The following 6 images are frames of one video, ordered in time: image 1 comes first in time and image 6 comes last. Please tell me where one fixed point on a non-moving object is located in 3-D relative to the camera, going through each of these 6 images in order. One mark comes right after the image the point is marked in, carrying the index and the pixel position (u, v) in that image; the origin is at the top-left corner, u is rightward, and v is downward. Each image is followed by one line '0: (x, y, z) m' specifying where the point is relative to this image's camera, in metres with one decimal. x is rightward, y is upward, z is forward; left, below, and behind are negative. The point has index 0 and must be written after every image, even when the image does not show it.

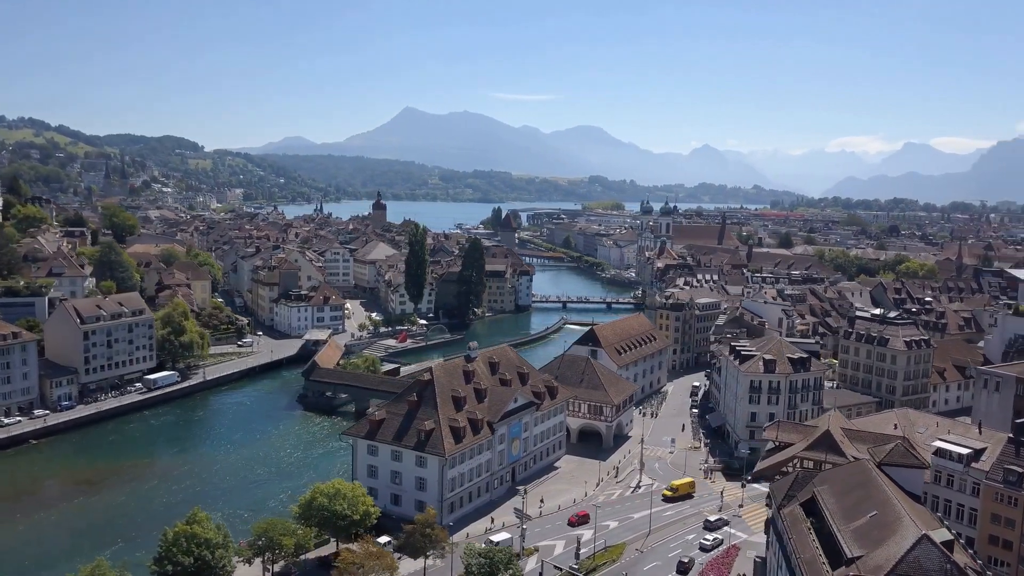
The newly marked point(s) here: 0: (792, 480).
0: (+6.7, -4.5, +18.9) m
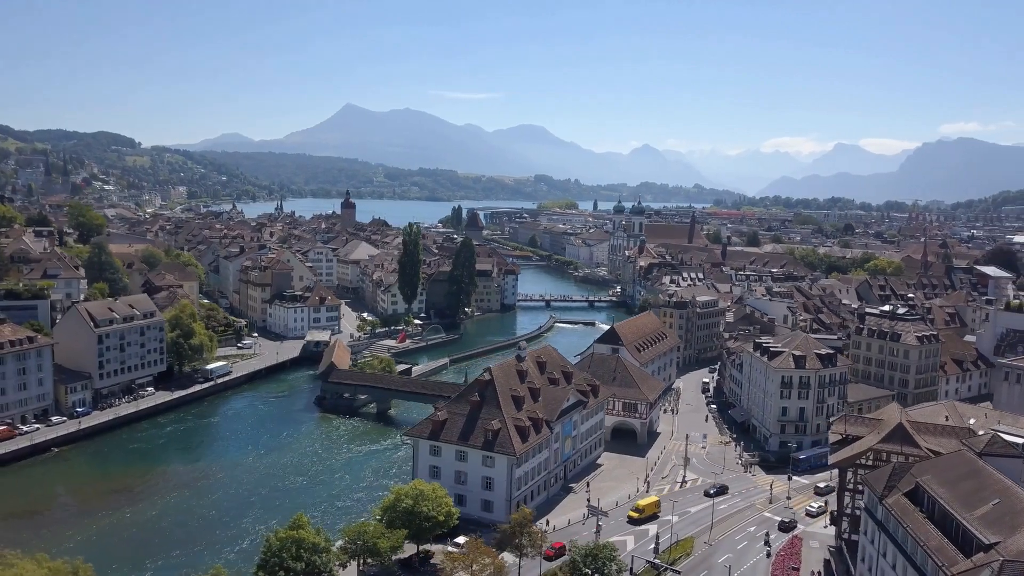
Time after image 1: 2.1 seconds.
0: (+9.3, -4.5, +19.6) m
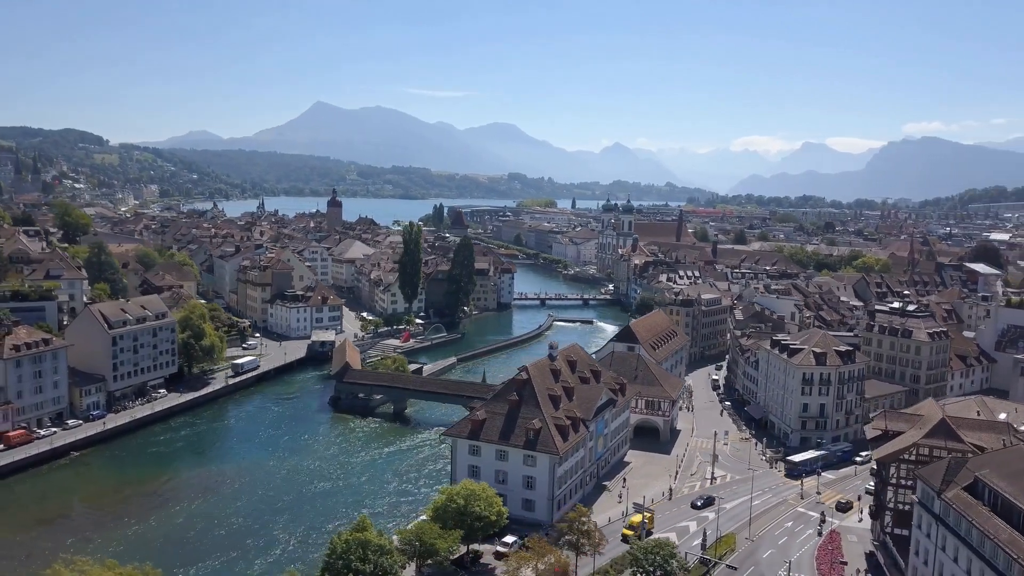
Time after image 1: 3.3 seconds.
0: (+10.8, -4.4, +20.0) m
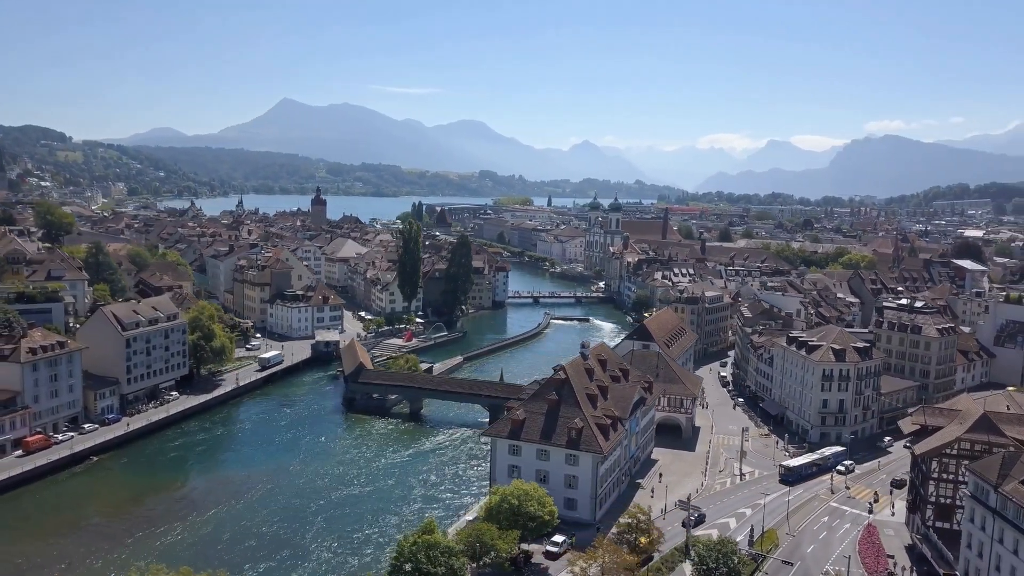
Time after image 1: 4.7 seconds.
0: (+12.4, -4.4, +20.4) m
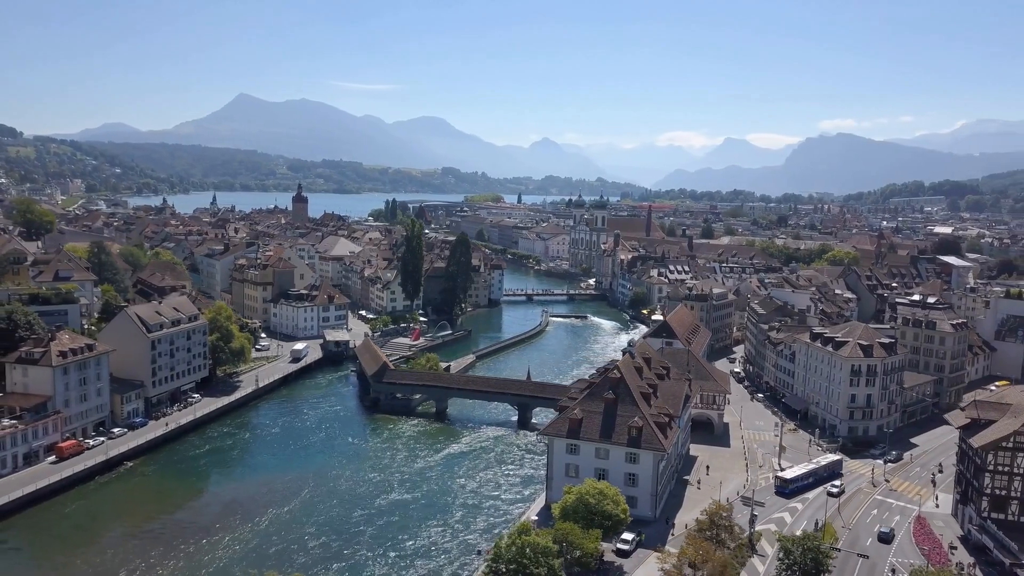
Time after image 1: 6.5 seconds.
0: (+14.6, -4.3, +21.1) m
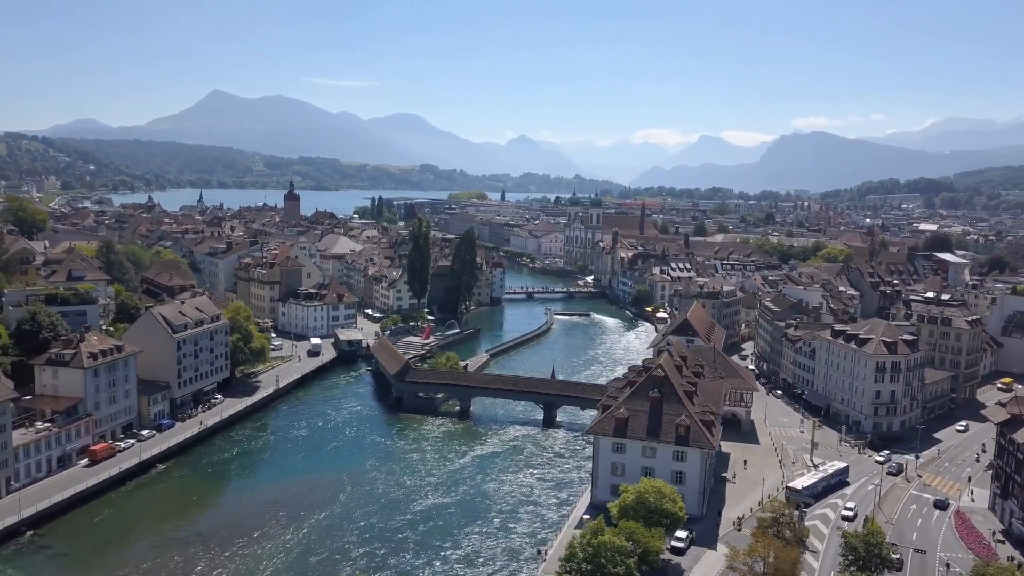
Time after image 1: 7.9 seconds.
0: (+16.3, -4.3, +21.5) m
